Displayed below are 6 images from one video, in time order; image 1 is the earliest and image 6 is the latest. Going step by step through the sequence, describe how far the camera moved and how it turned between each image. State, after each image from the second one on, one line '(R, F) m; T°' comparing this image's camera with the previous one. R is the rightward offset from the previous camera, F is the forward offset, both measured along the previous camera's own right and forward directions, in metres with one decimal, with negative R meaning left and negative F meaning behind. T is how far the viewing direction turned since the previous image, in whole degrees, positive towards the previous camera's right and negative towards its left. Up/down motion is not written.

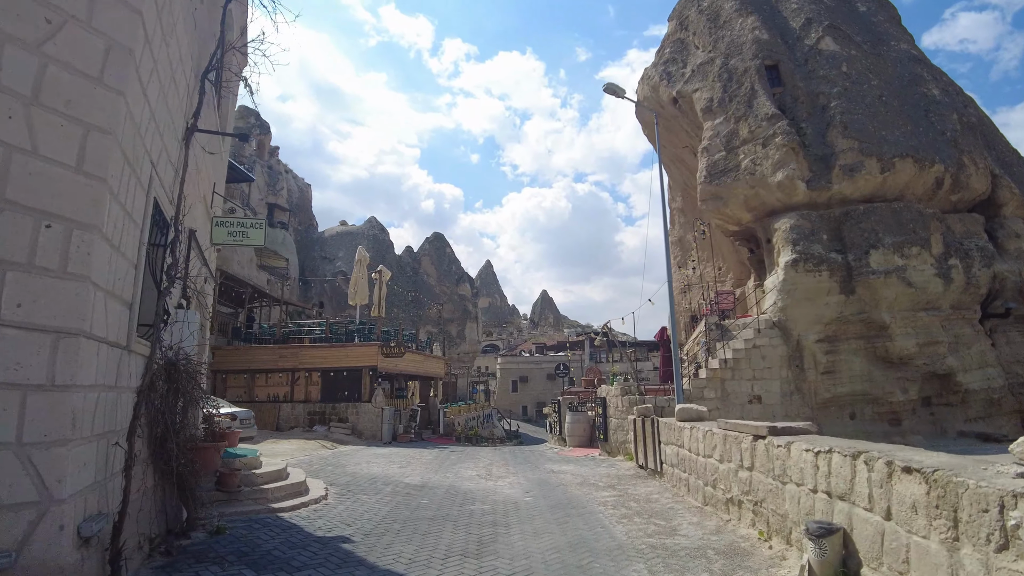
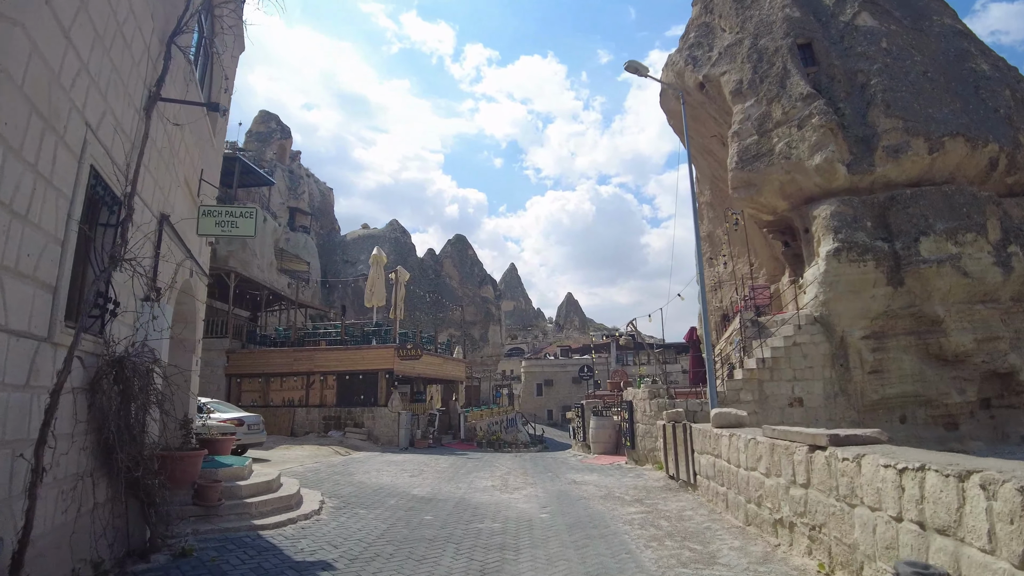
(+0.2, +0.9) m; -2°
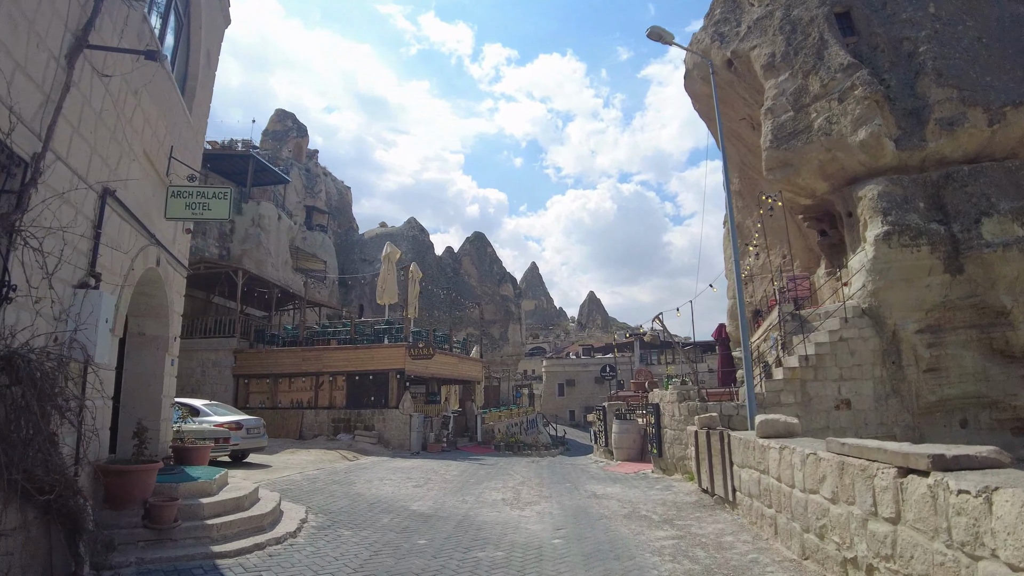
(+0.2, +1.1) m; -2°
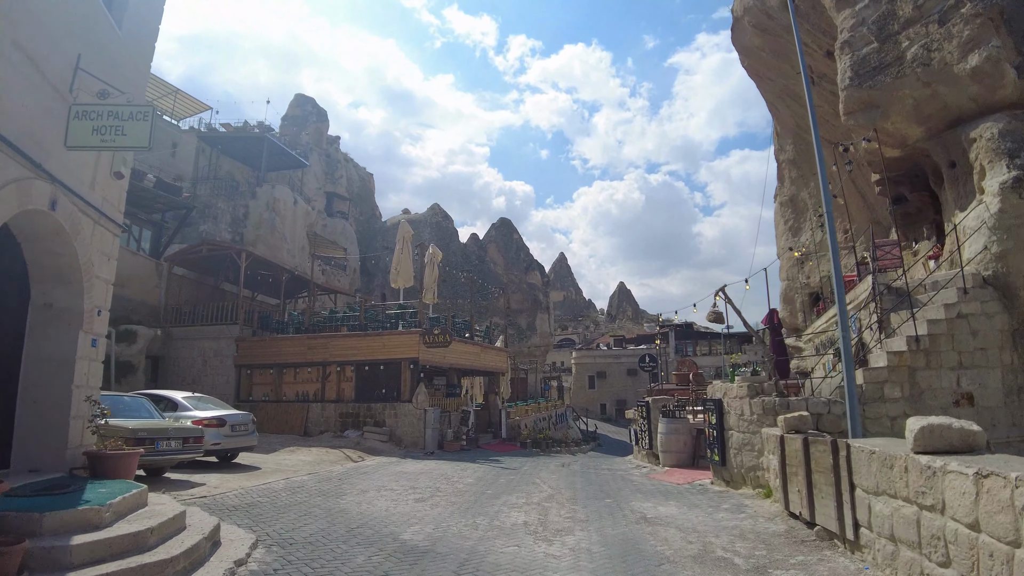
(+0.1, +2.2) m; -3°
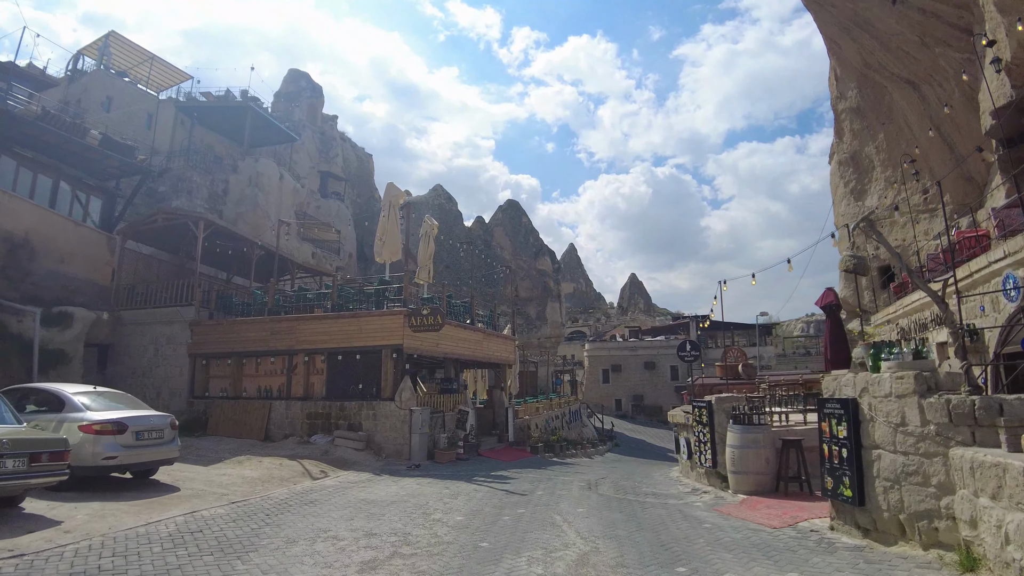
(0.0, +3.5) m; -1°
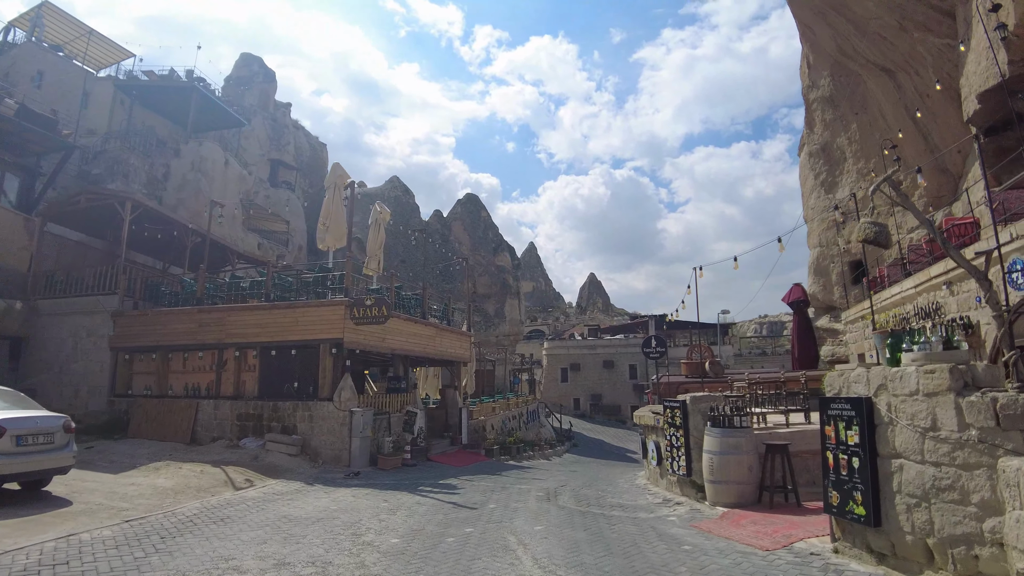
(+0.1, +1.2) m; +4°
